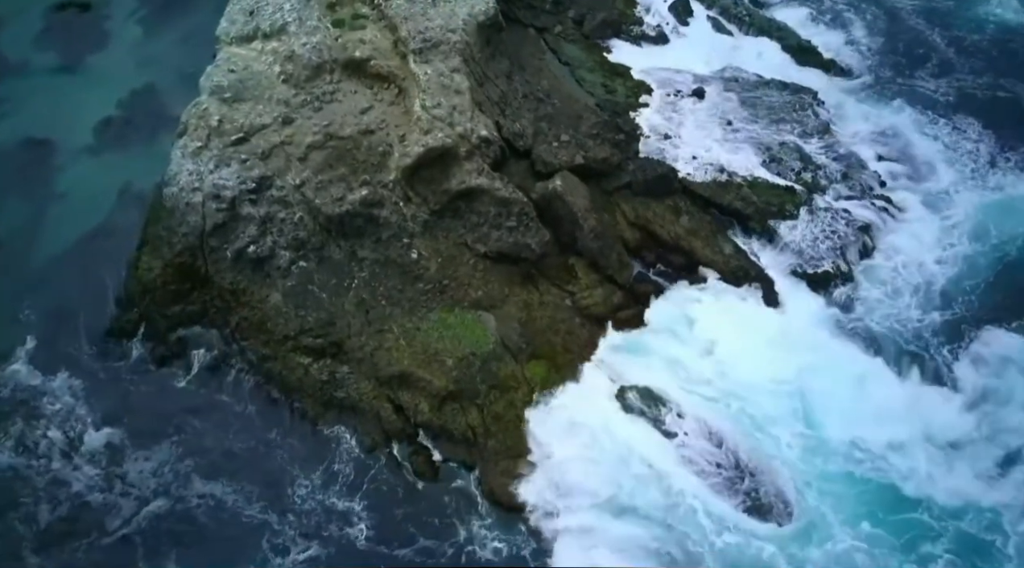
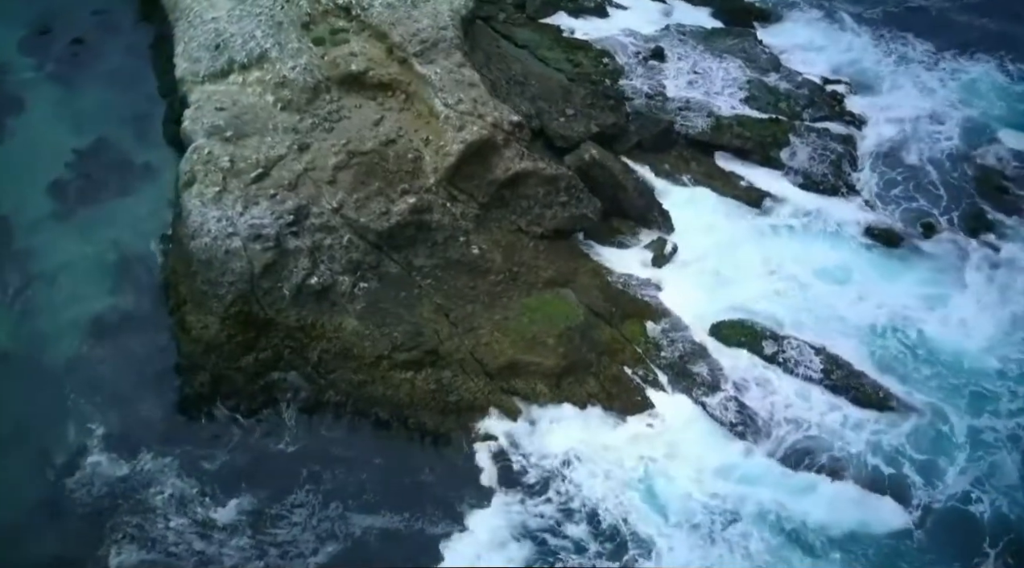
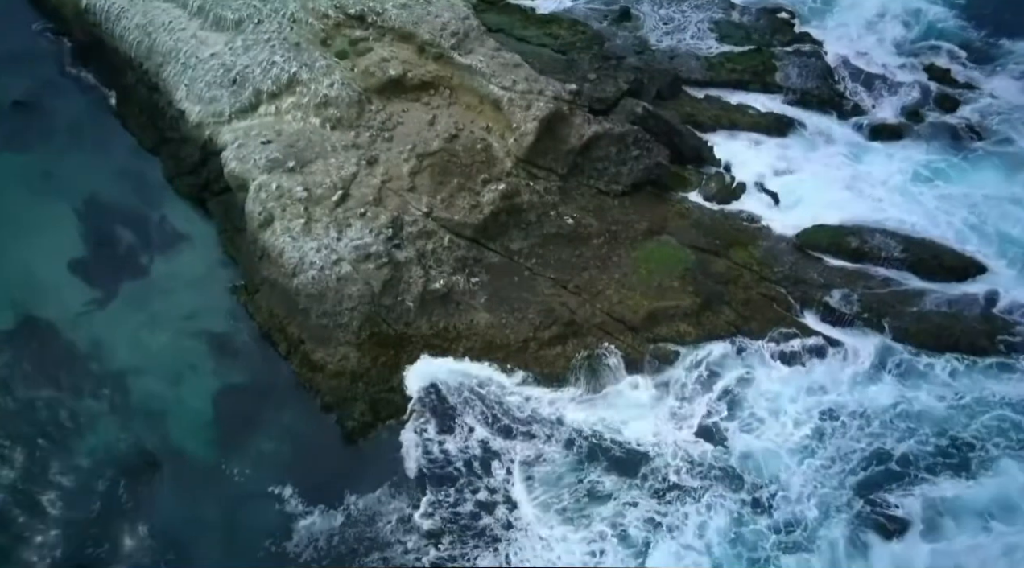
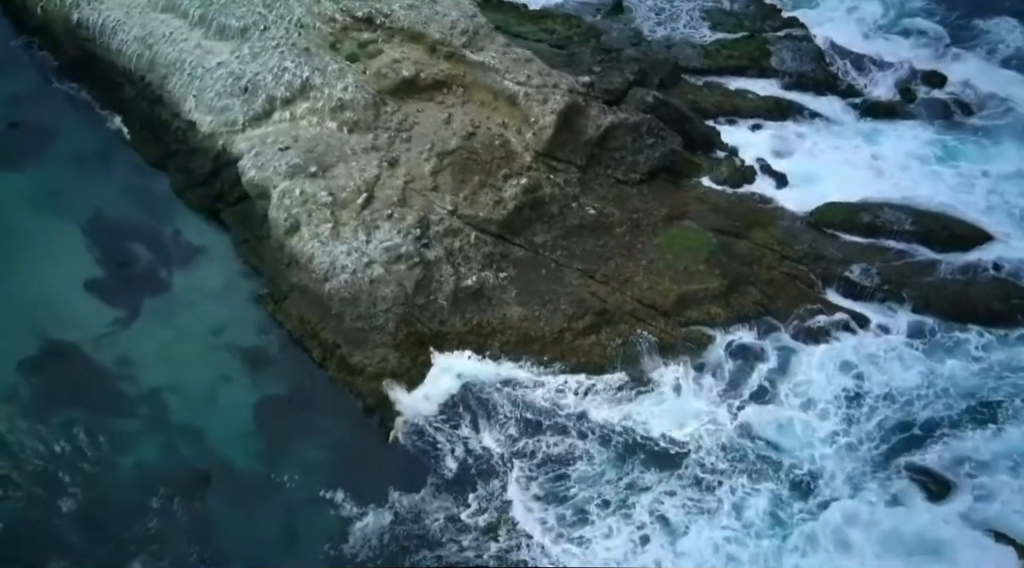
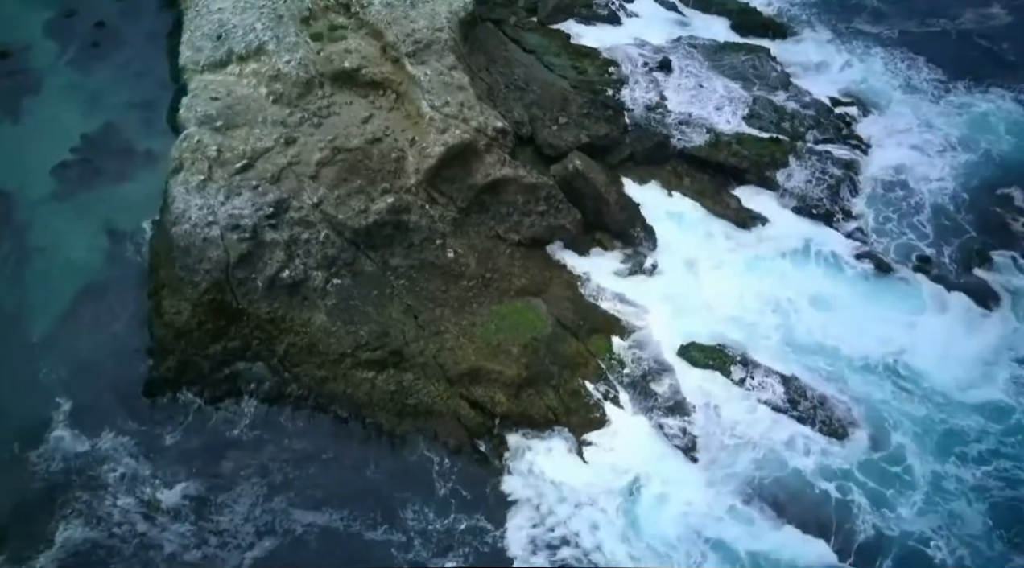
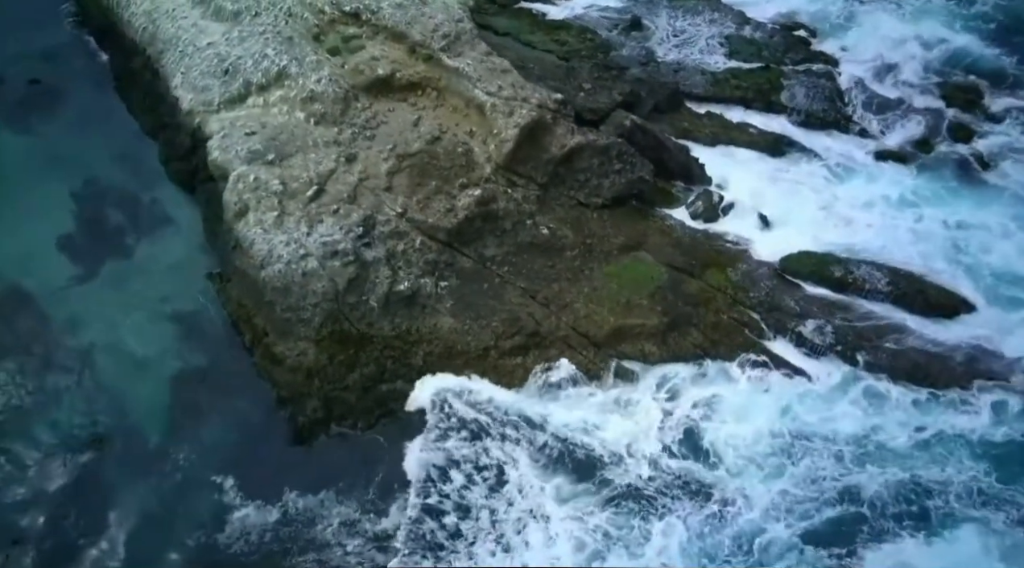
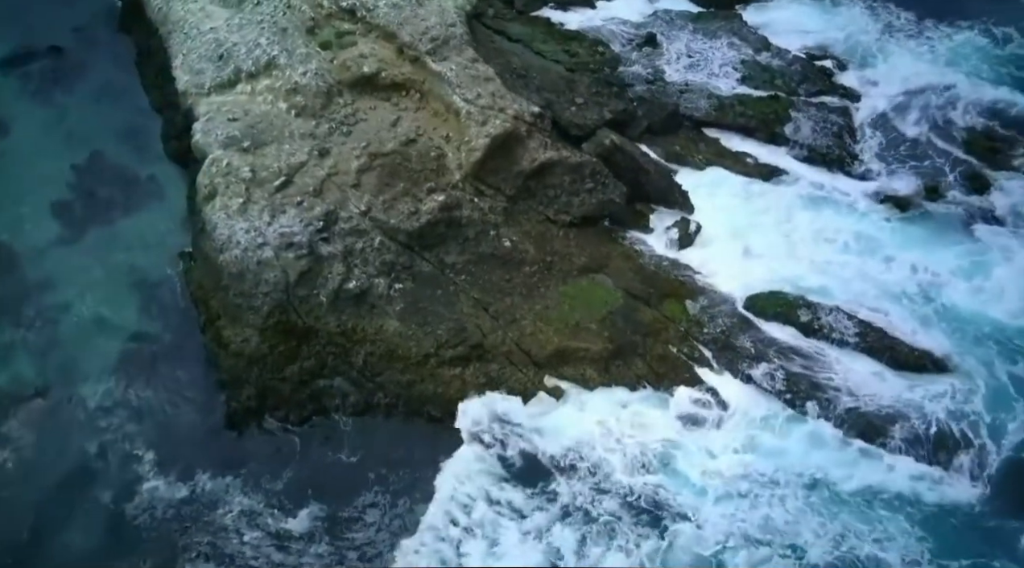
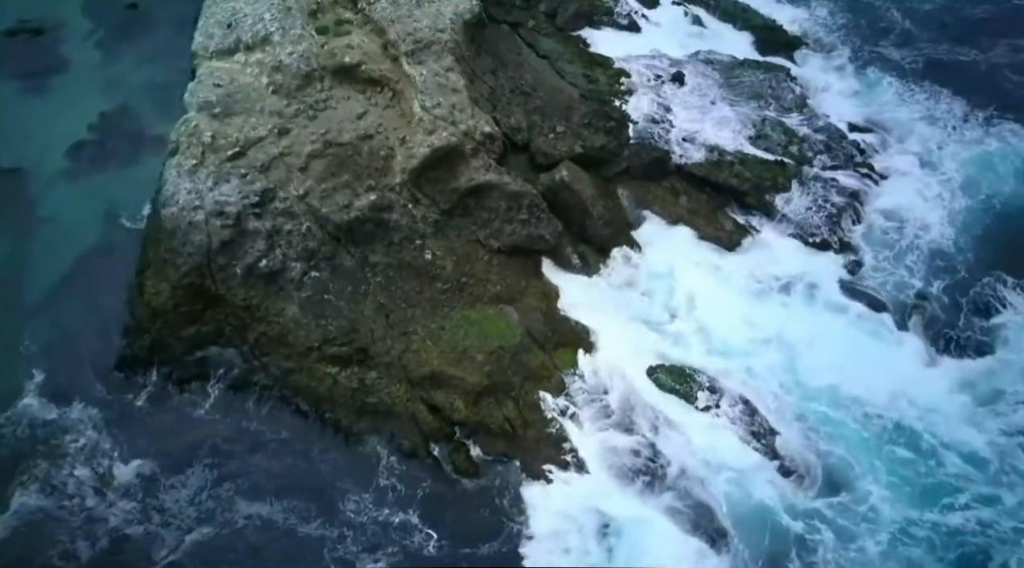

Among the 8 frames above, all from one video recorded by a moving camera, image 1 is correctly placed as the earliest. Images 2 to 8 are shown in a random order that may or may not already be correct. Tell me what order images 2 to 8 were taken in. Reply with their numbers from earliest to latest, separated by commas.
8, 5, 2, 7, 6, 3, 4
